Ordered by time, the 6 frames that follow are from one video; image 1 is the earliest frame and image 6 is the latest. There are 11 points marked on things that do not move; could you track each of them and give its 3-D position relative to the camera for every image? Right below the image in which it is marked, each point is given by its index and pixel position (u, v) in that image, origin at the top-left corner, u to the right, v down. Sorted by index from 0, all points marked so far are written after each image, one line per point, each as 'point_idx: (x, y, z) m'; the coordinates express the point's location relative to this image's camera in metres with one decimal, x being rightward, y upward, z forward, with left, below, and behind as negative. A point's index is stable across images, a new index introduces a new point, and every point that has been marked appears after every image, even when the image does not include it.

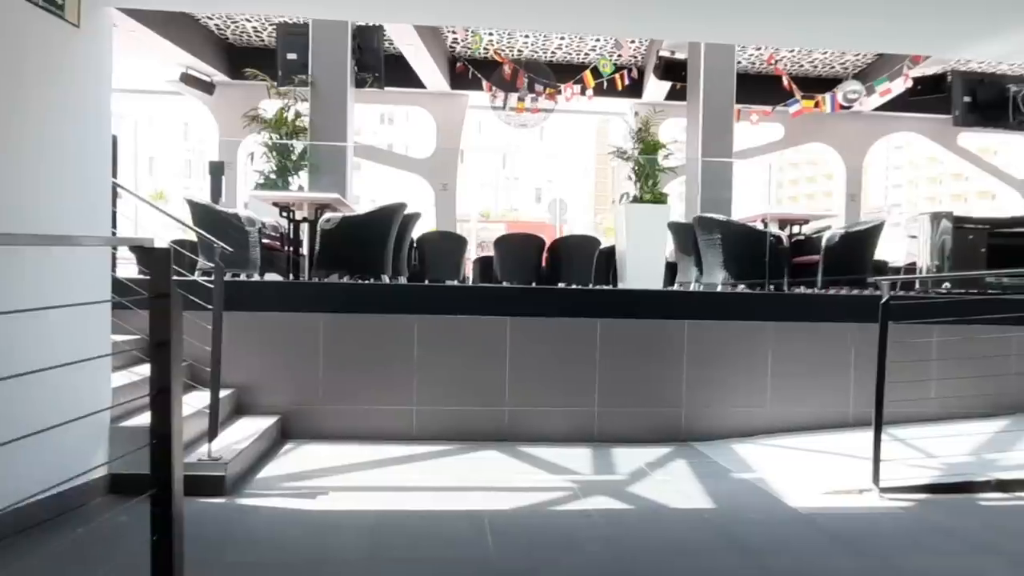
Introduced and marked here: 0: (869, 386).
0: (+2.0, -0.5, +3.8) m
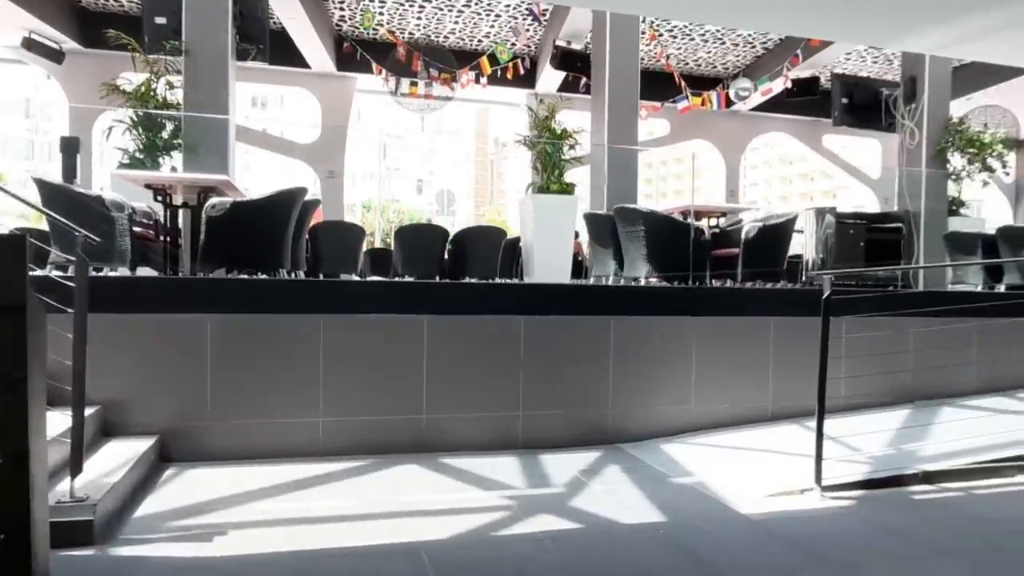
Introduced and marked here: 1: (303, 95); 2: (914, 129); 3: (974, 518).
0: (+1.5, -0.5, +3.8) m
1: (-2.7, +2.5, +9.0) m
2: (+4.0, +1.6, +6.9) m
3: (+1.6, -0.8, +2.4) m
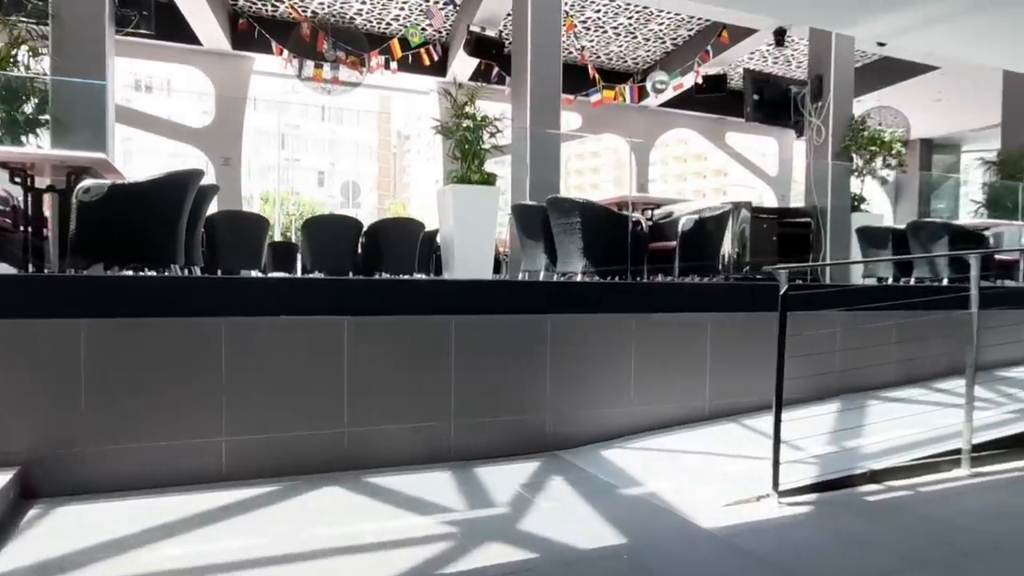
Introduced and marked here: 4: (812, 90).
0: (+1.1, -0.5, +3.7) m
1: (-3.8, +2.5, +8.2) m
2: (+3.2, +1.7, +7.1) m
3: (+1.4, -0.8, +2.4) m
4: (+3.1, +2.1, +7.2) m
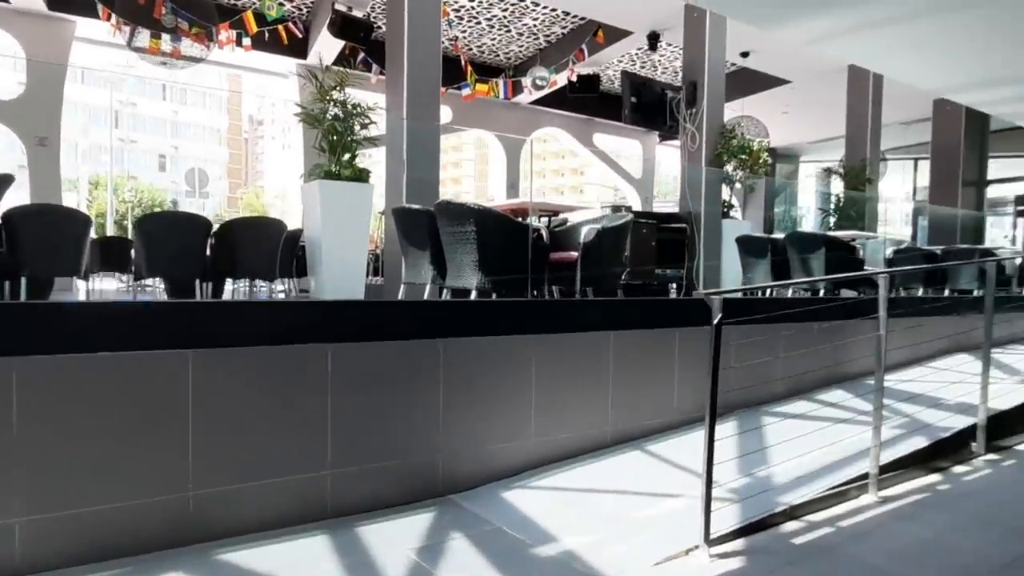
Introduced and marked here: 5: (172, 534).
0: (+0.5, -0.6, +3.5) m
1: (-5.1, +2.5, +6.9) m
2: (+1.9, +1.6, +7.2) m
3: (+1.1, -0.9, +2.2) m
4: (+1.8, +2.0, +7.2) m
5: (-1.1, -0.8, +2.2) m
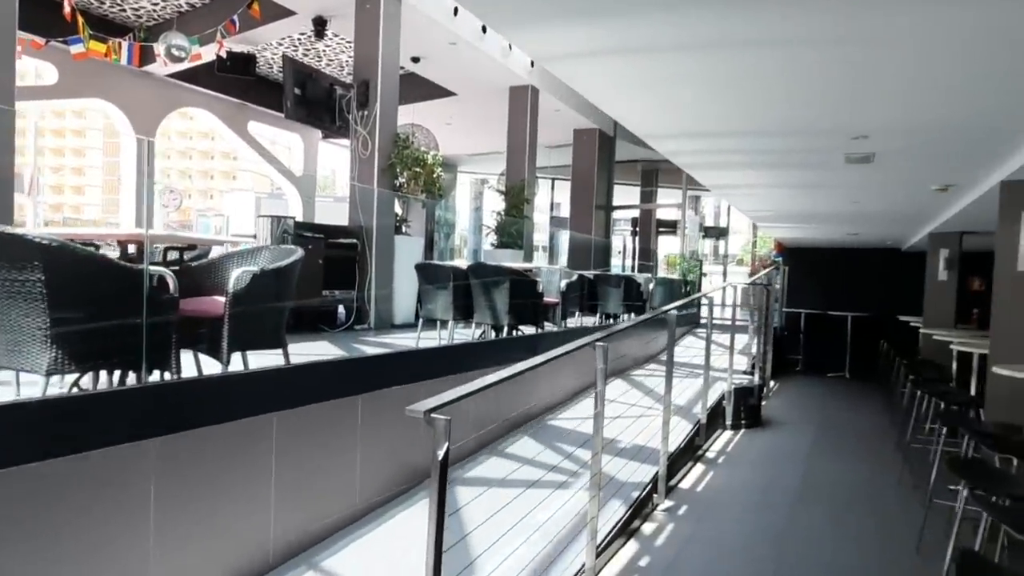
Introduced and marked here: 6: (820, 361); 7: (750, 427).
0: (-0.8, -0.8, +2.6) m
1: (-7.4, +2.4, +2.9) m
2: (-1.4, +1.4, +6.5) m
3: (+0.3, -1.1, +1.7) m
4: (-1.4, +1.8, +6.5) m
5: (-1.7, -1.0, +0.7) m
6: (+4.5, -1.1, +10.0) m
7: (+2.1, -1.2, +6.0) m
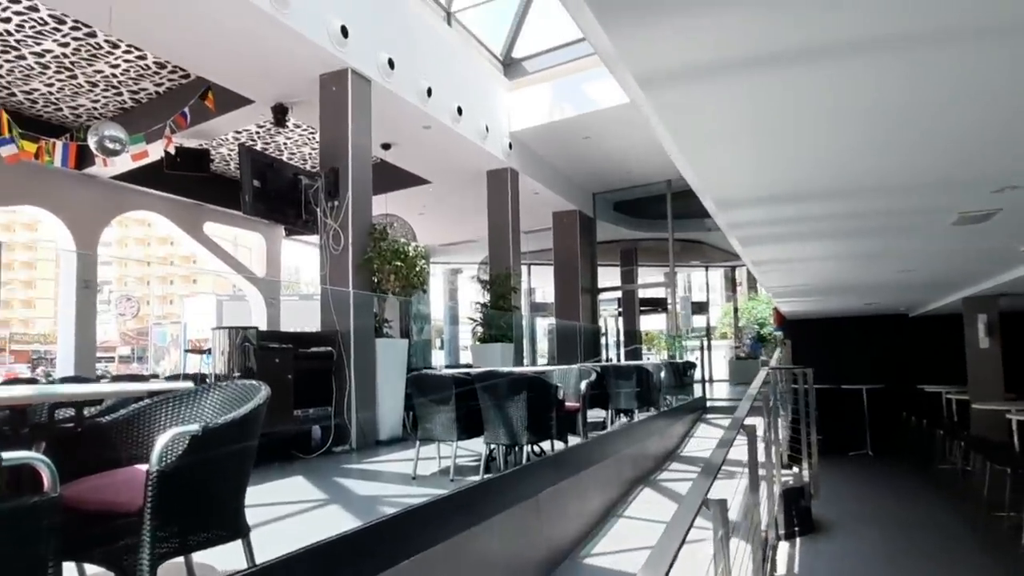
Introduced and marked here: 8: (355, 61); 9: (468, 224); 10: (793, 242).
0: (-0.6, -1.2, +1.6) m
1: (-7.4, +1.5, +2.1) m
2: (-1.4, +0.5, +5.8) m
3: (+0.5, -1.3, +0.8) m
4: (-1.5, +0.9, +5.8) m
5: (-1.4, -1.2, -0.3) m
6: (+4.4, -2.0, +9.3) m
7: (+2.2, -1.8, +5.1) m
8: (-1.3, +1.8, +5.6) m
9: (-0.8, +1.2, +12.3) m
10: (+1.5, +0.2, +3.7) m
